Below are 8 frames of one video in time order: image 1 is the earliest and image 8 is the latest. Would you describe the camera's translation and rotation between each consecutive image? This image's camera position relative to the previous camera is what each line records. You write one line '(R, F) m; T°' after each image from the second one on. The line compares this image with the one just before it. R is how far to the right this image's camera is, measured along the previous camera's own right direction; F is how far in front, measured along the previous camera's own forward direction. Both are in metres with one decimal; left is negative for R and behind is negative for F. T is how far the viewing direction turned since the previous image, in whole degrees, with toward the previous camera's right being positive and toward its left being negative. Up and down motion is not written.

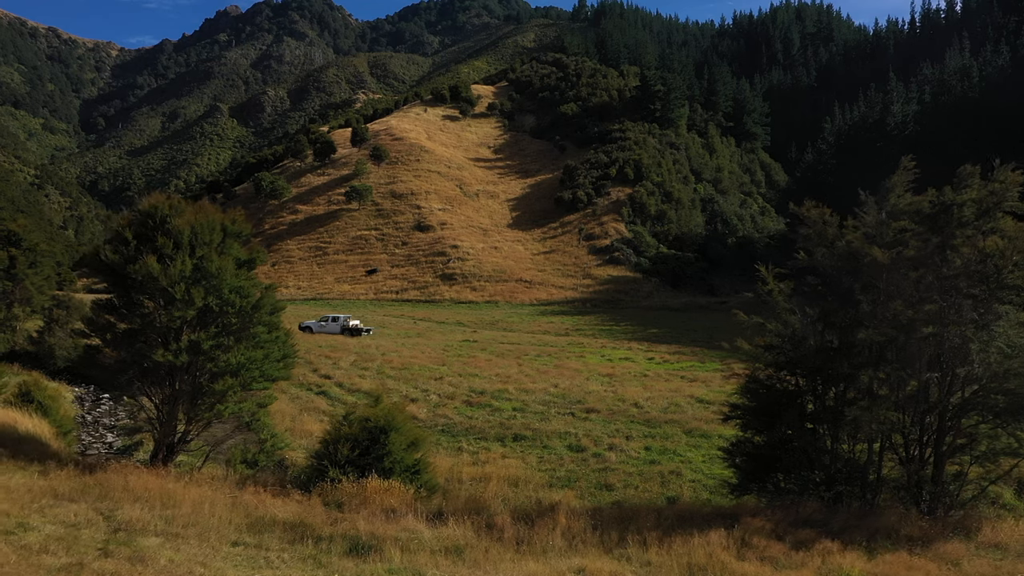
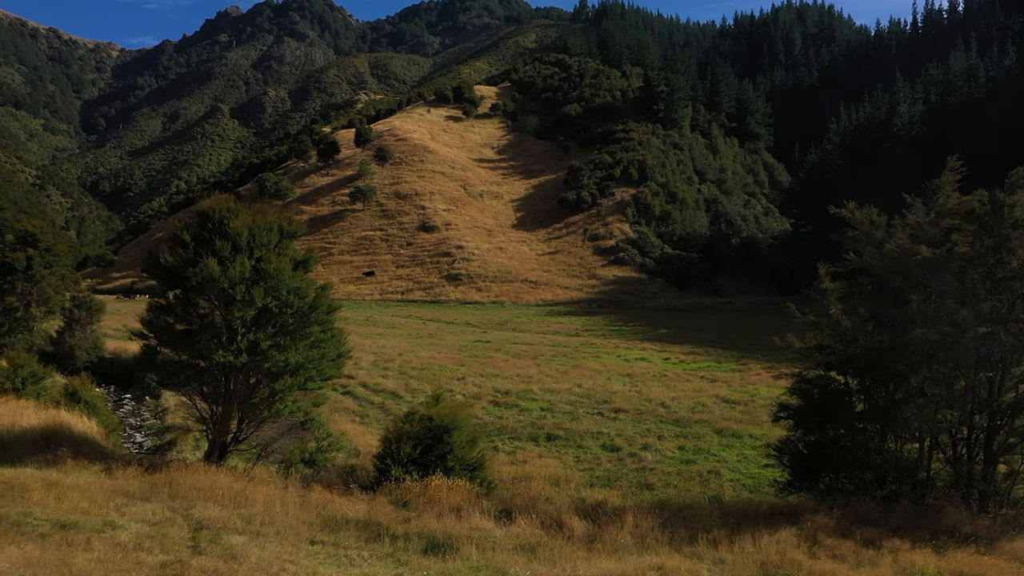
(-0.6, -0.1) m; 0°
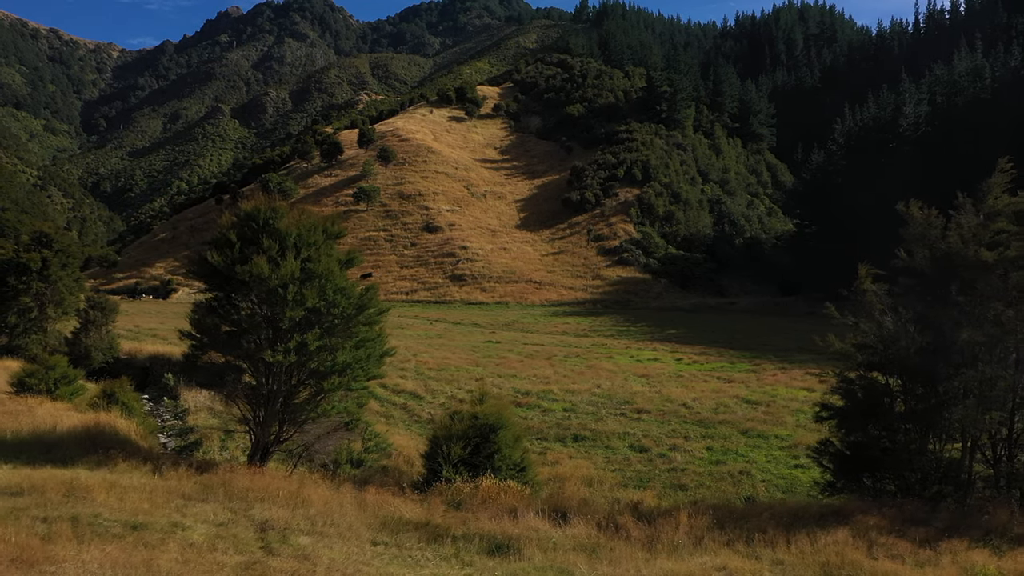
(-0.5, 0.0) m; 0°
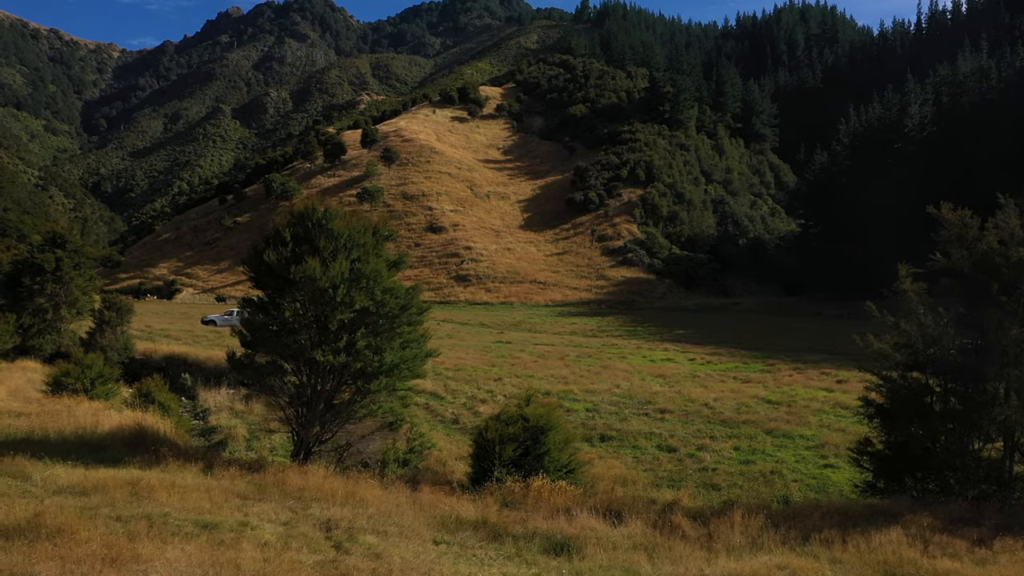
(-0.5, 0.0) m; 0°
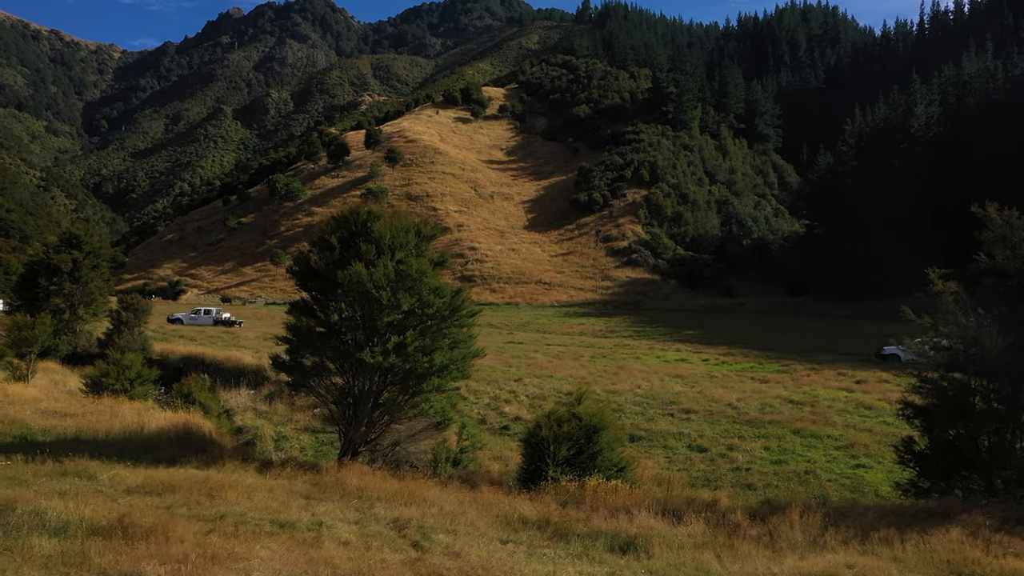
(-0.5, 0.0) m; 0°
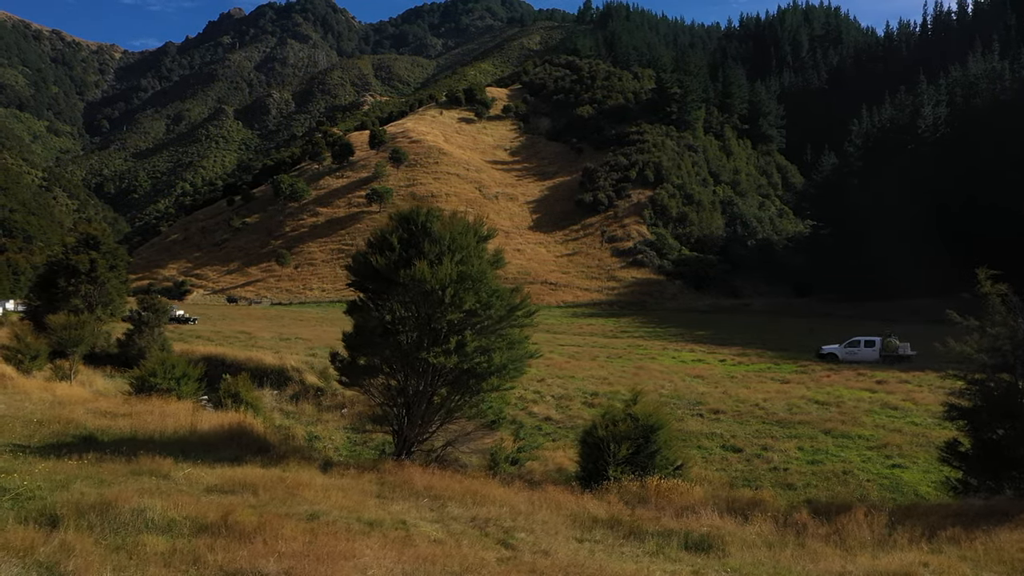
(-0.6, -0.1) m; 0°
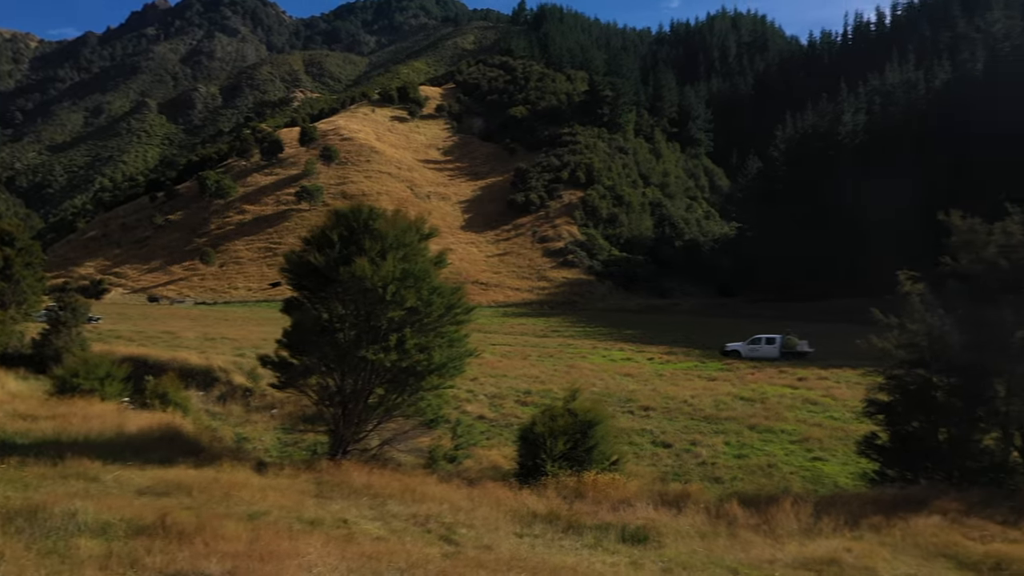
(-0.1, -0.1) m; +5°
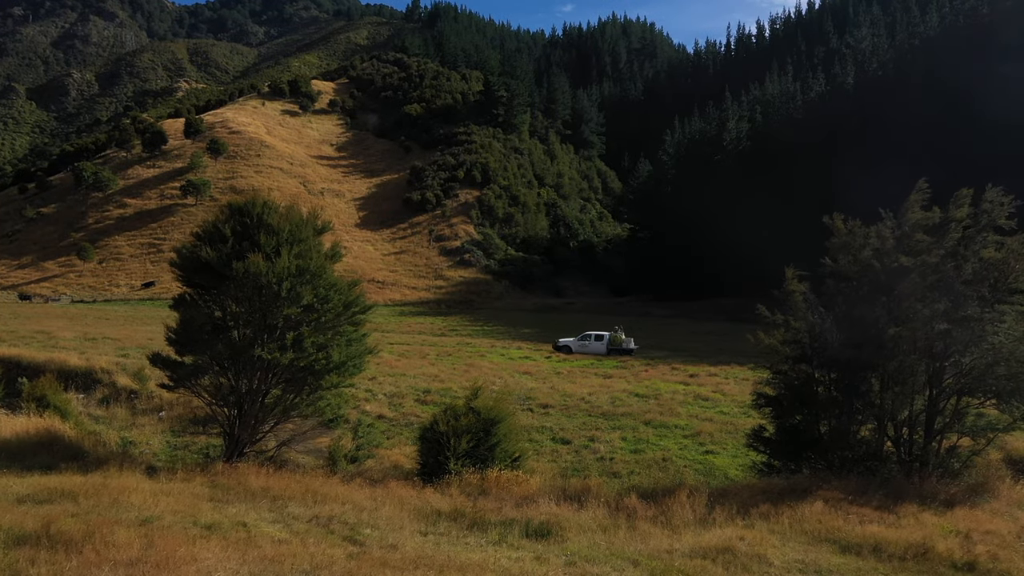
(-0.1, 0.0) m; +7°
